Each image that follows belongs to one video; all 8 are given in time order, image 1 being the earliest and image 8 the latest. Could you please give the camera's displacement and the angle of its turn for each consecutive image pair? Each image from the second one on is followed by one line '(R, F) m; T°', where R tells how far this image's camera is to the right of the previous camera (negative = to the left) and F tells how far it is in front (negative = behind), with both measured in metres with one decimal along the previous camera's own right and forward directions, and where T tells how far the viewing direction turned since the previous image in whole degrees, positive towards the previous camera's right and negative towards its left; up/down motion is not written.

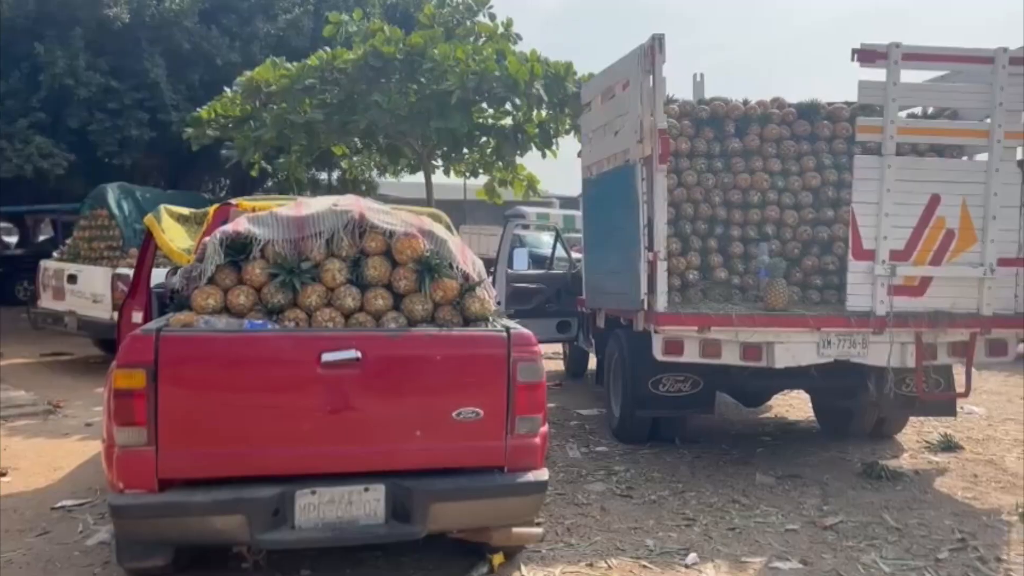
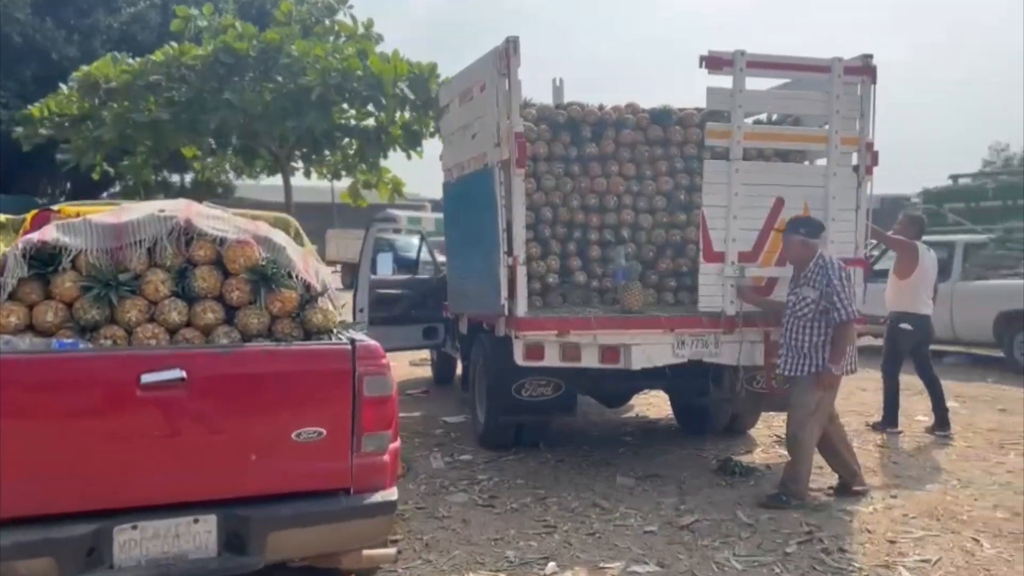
(+0.1, +0.1) m; +8°
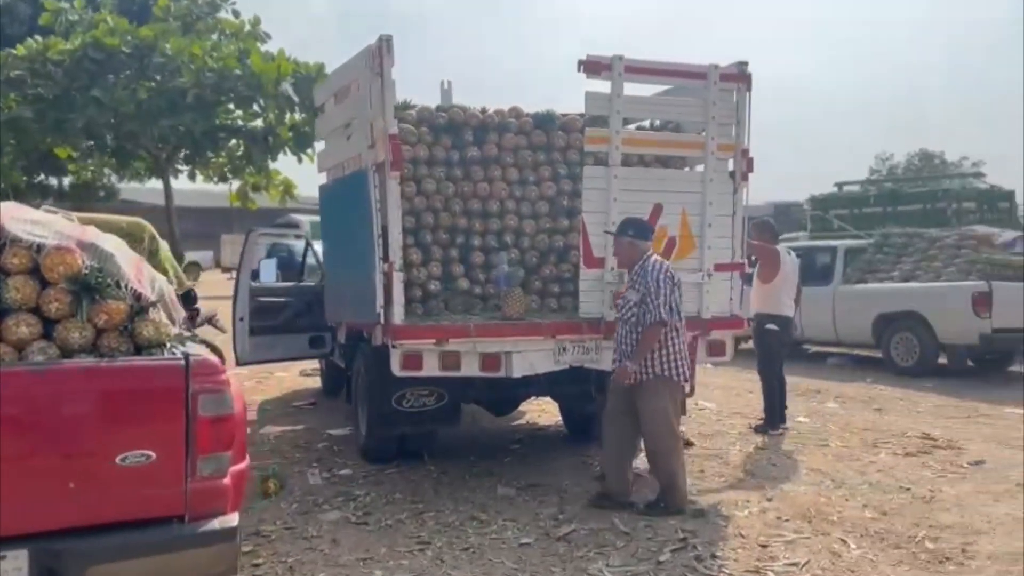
(+0.3, +0.2) m; +6°
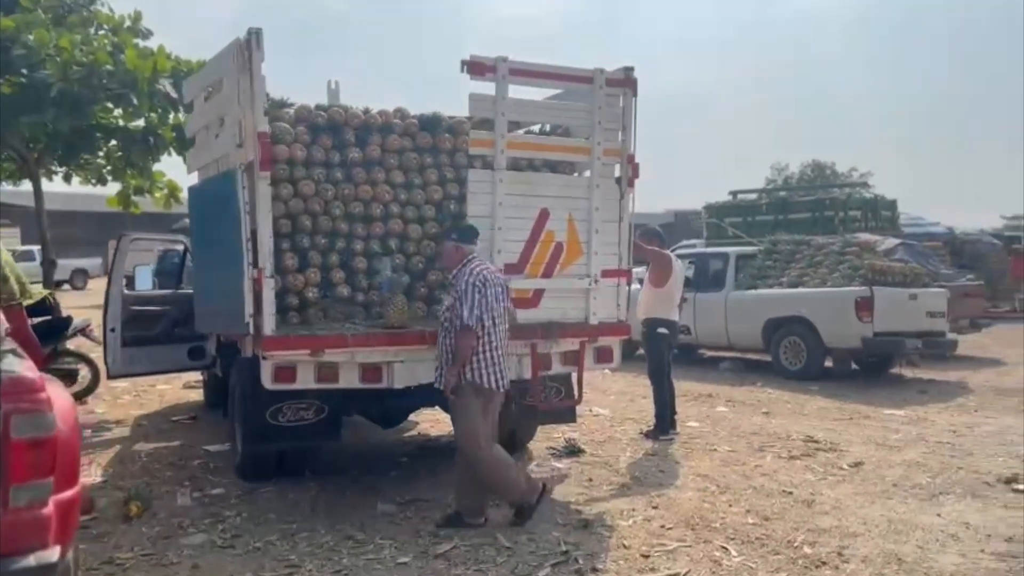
(+0.2, +0.2) m; +6°
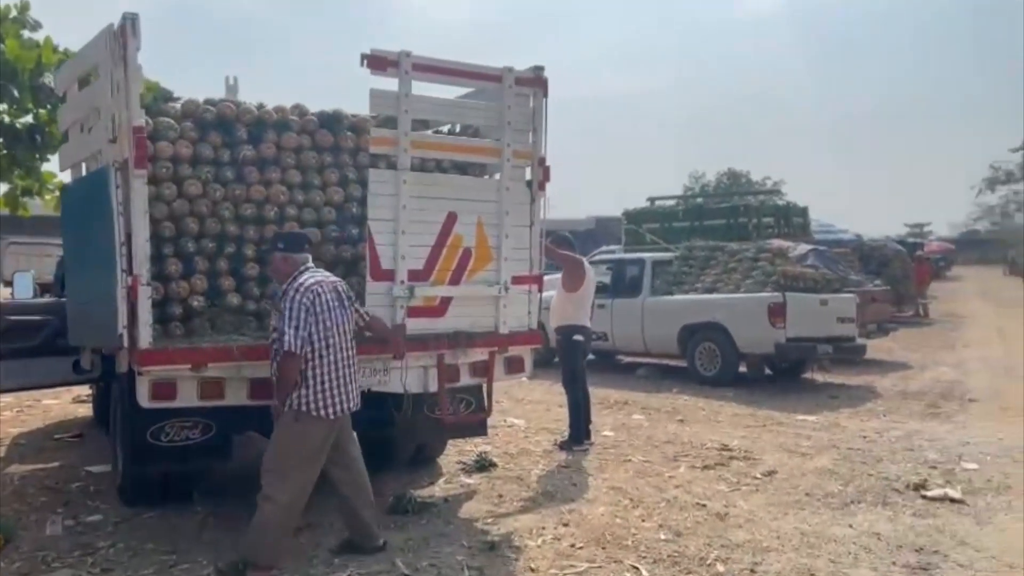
(+0.1, +0.3) m; +5°
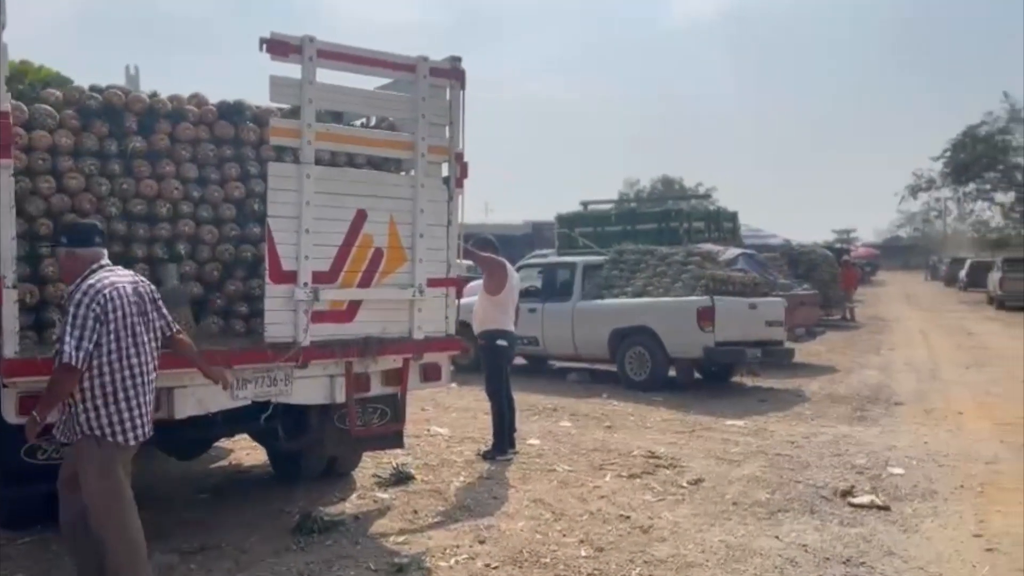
(+0.2, +0.3) m; +4°
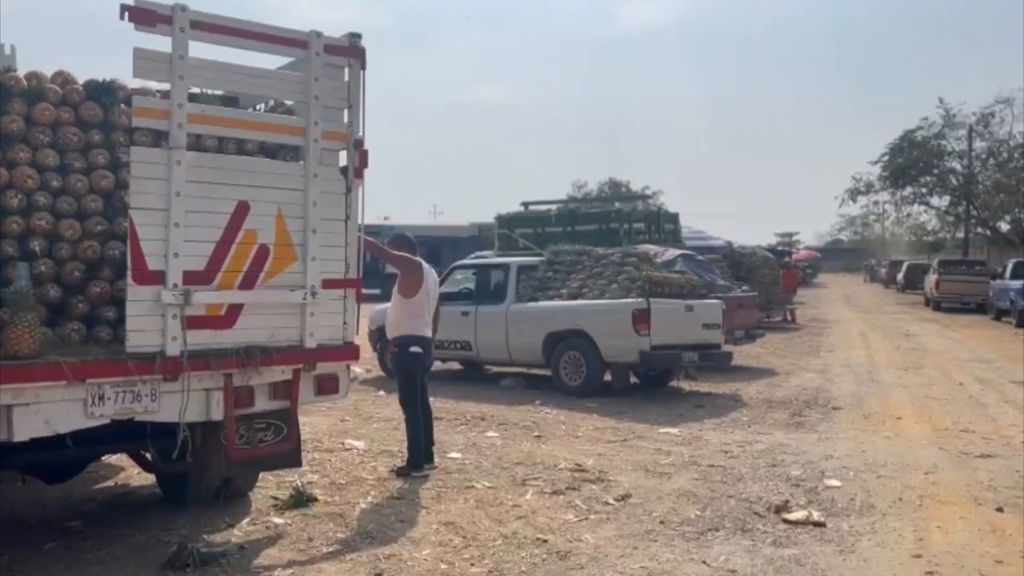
(+0.3, +0.6) m; +3°
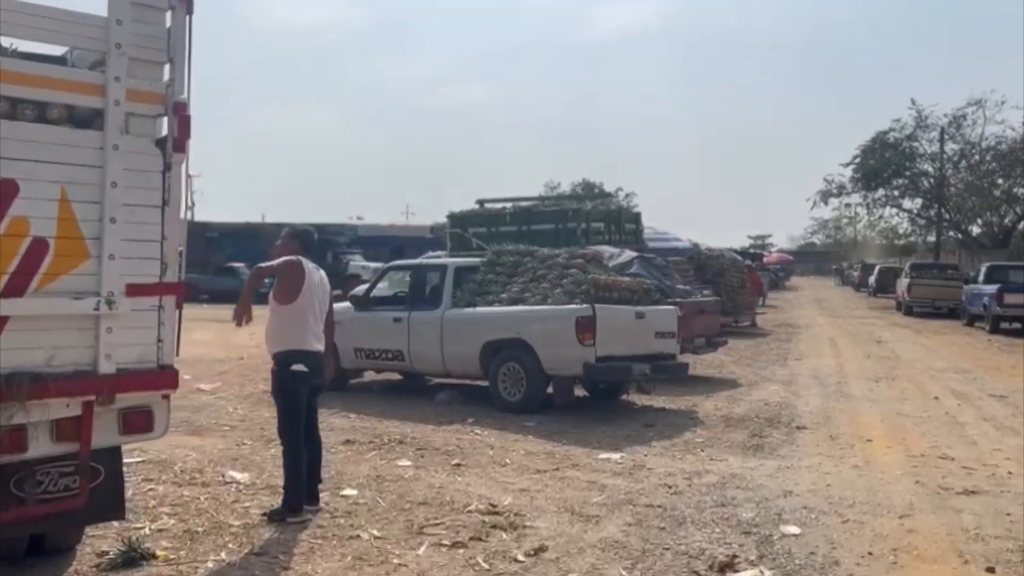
(+0.6, +1.2) m; +2°
